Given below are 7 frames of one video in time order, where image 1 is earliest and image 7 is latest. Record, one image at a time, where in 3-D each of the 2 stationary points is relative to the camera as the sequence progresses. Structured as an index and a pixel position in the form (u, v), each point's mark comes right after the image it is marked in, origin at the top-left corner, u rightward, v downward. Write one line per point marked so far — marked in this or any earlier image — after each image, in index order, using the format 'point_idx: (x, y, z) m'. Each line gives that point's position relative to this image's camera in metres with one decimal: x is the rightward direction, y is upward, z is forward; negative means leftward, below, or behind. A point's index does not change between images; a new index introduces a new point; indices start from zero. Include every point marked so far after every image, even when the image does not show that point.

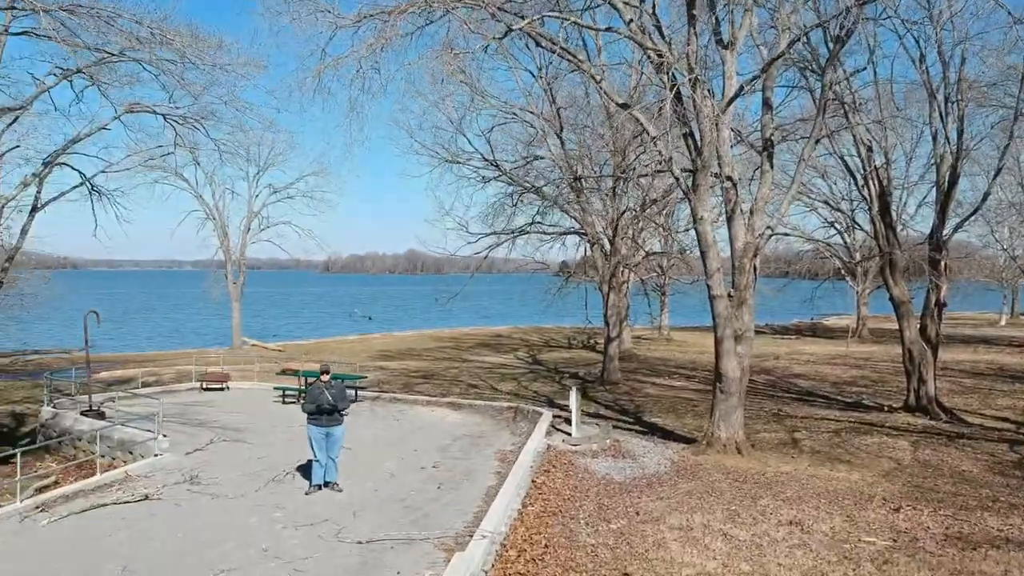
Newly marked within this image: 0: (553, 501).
0: (+0.5, -2.7, +9.8) m
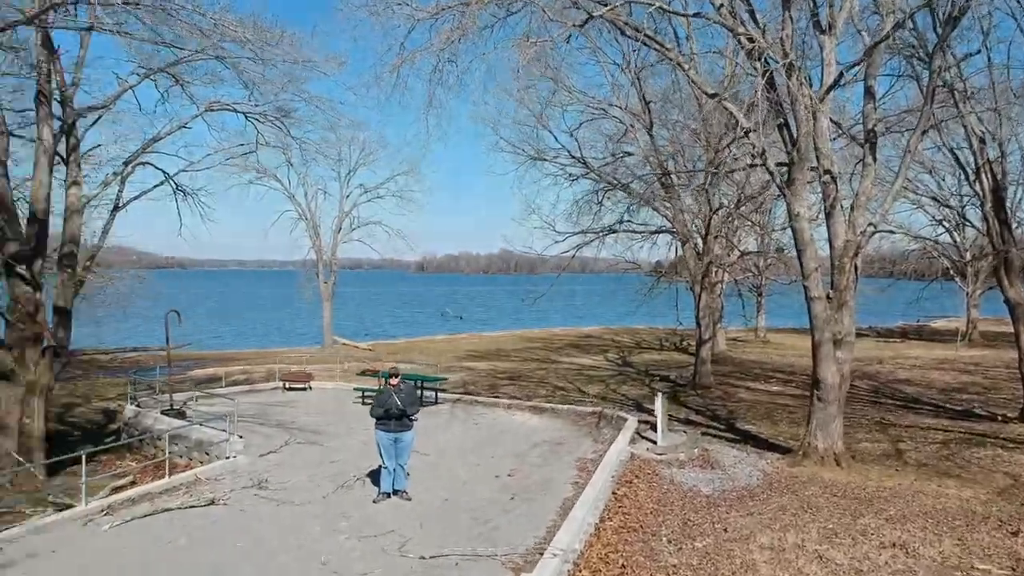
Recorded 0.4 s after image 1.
0: (+1.4, -2.7, +9.1) m
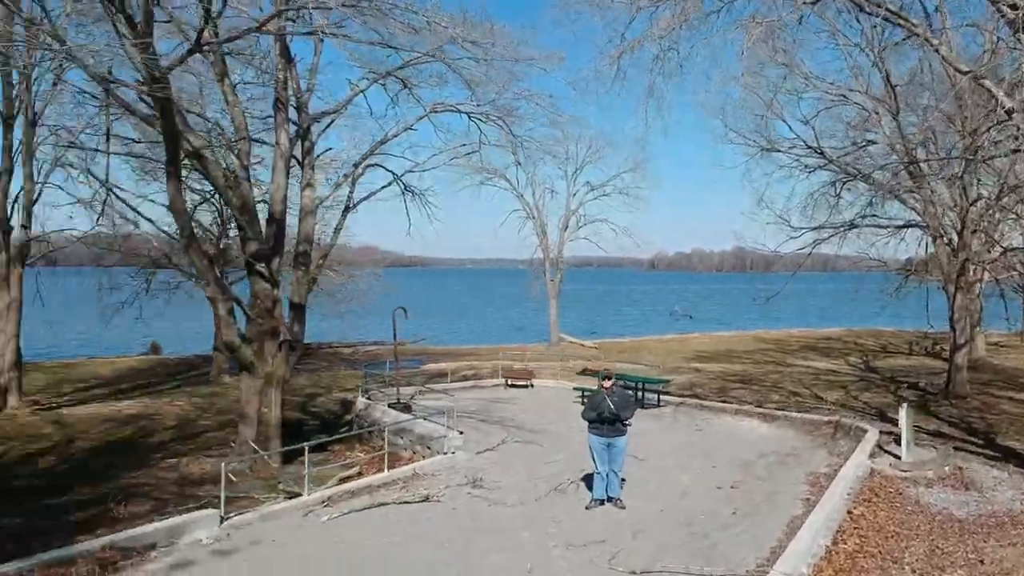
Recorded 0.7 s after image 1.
0: (+3.8, -2.7, +7.9) m
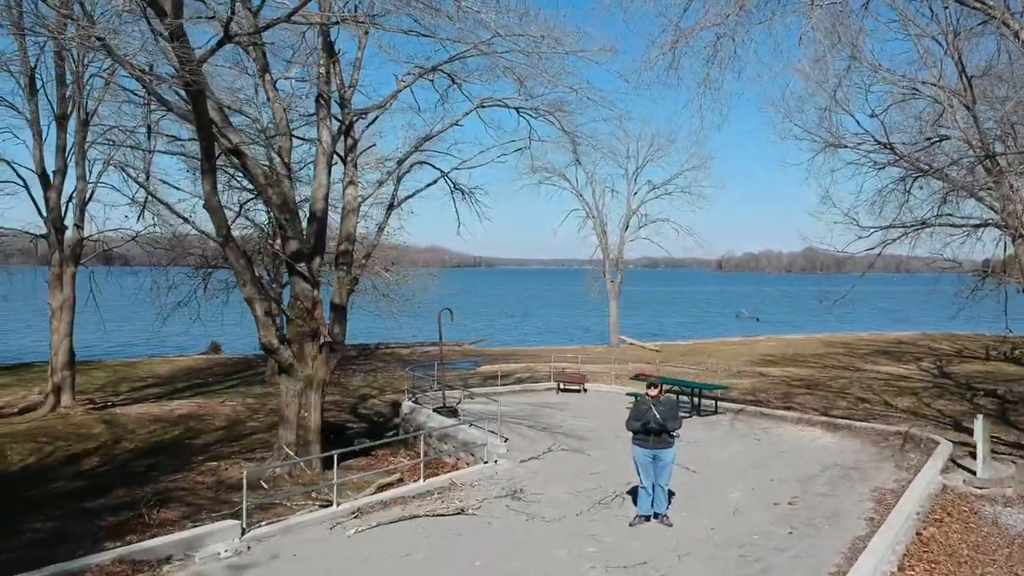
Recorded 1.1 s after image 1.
0: (+4.1, -2.7, +7.1) m
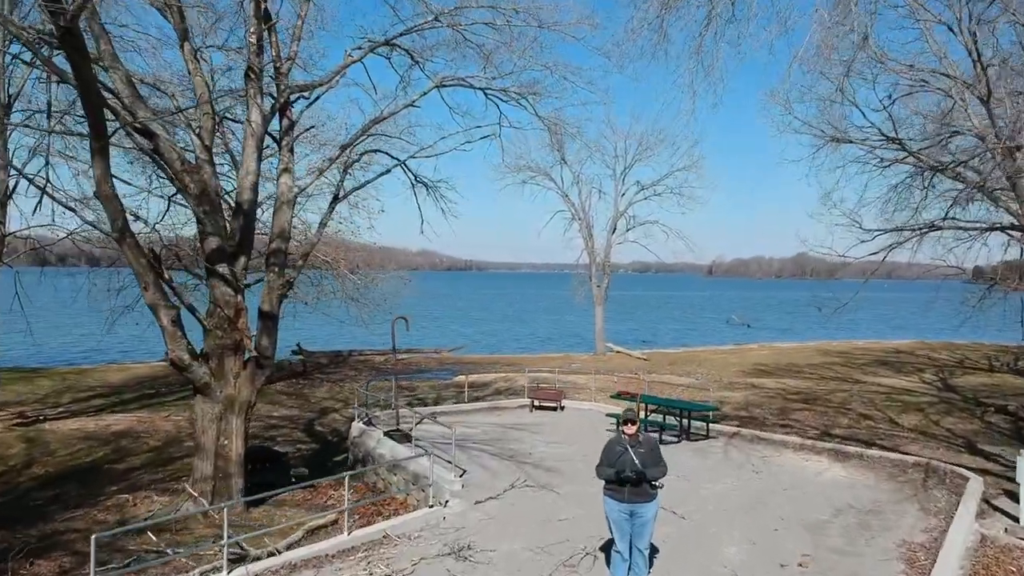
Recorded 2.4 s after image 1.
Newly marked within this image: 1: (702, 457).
0: (+3.7, -2.8, +5.6) m
1: (+2.6, -2.3, +10.4) m
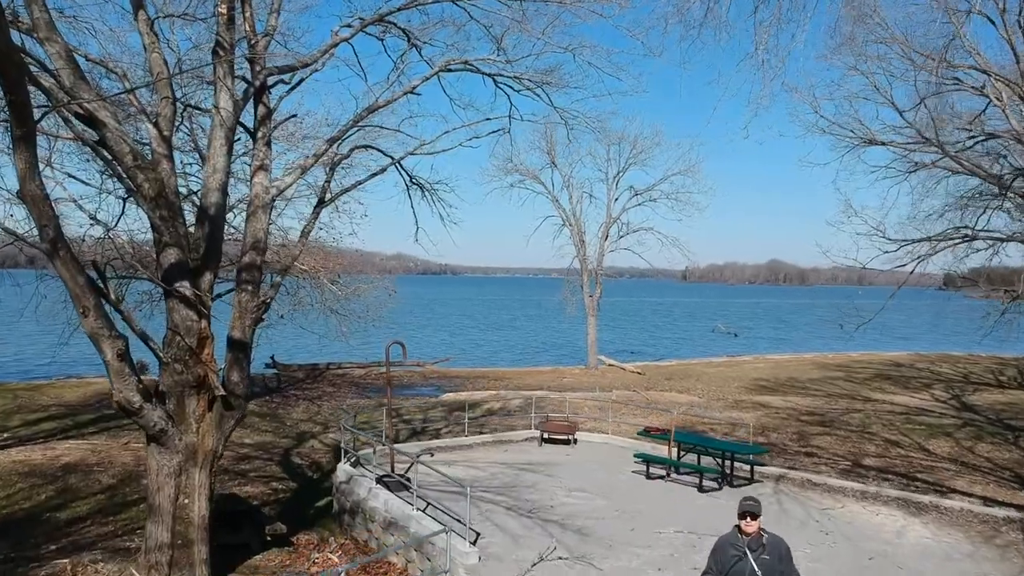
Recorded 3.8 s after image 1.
0: (+4.0, -3.0, +4.0) m
1: (+2.8, -2.6, +8.9) m
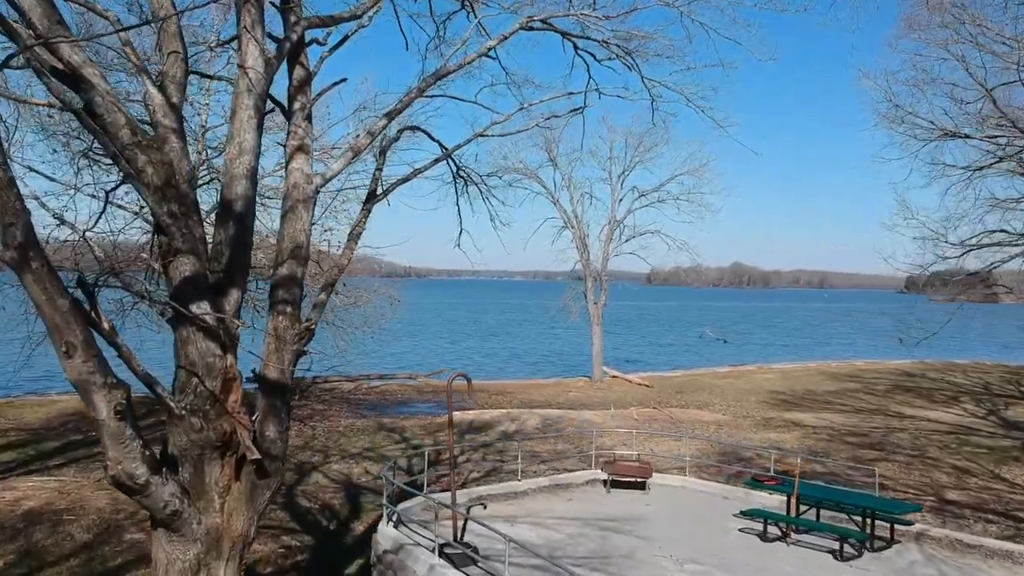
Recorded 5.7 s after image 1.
0: (+5.2, -3.2, +2.3) m
1: (+3.8, -2.8, +7.1) m
